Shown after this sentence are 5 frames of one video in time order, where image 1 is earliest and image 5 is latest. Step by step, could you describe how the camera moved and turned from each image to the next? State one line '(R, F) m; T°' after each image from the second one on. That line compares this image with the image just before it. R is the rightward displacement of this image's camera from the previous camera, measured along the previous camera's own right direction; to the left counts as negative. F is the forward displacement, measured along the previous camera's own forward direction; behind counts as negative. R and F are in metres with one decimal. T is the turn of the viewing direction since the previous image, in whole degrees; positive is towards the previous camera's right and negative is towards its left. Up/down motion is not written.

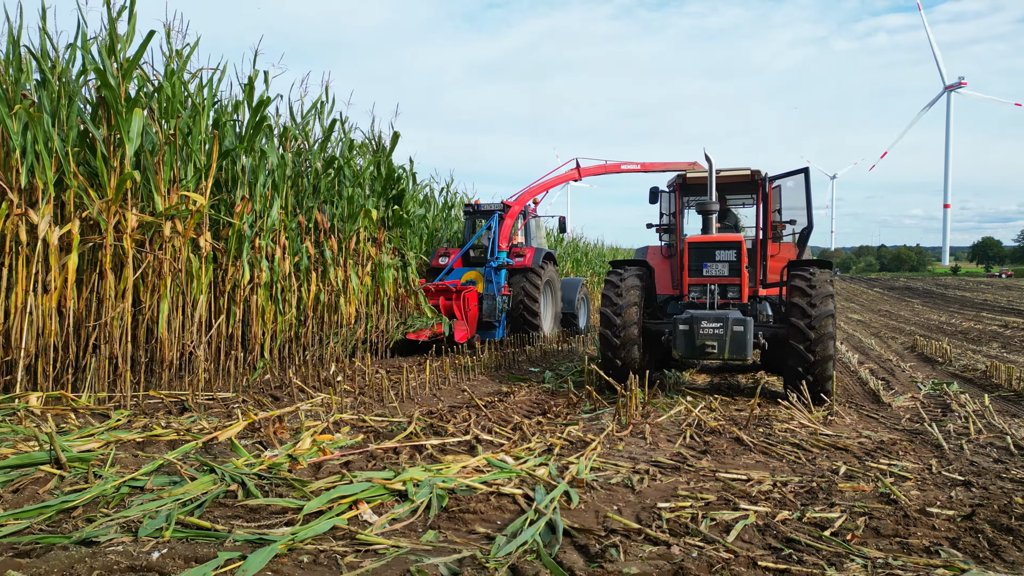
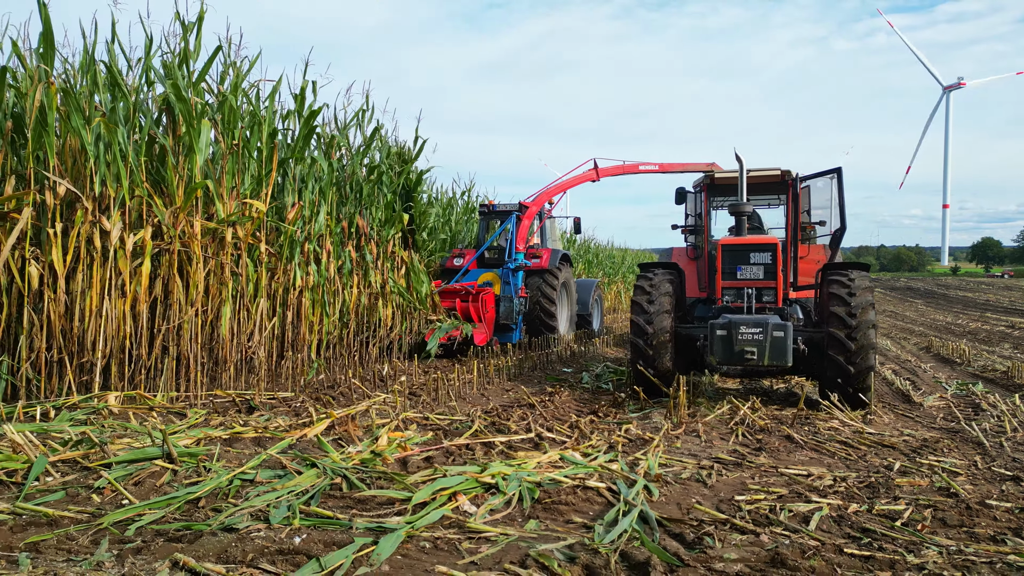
(-0.3, -0.2) m; 0°
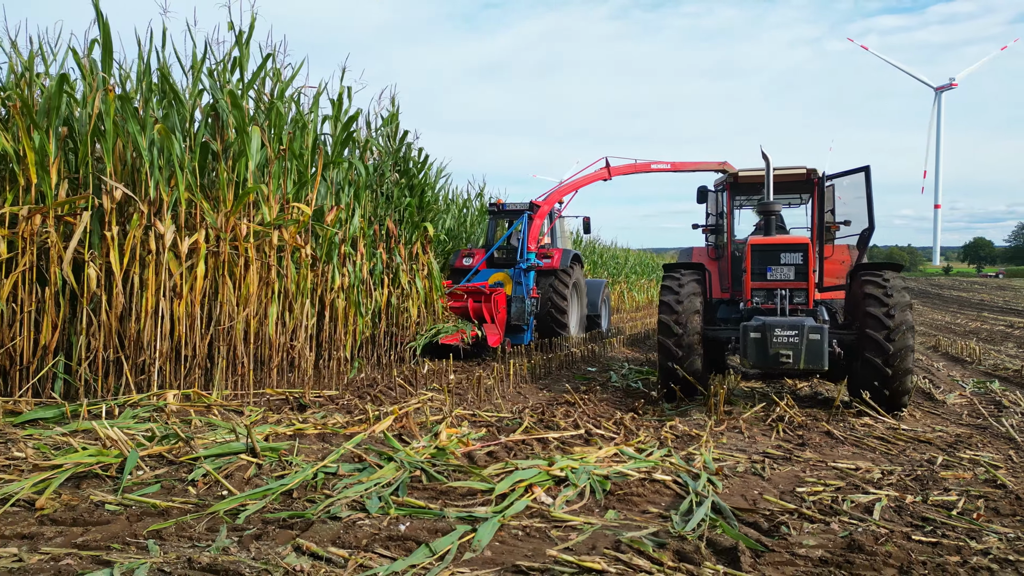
(-0.3, -0.1) m; 0°
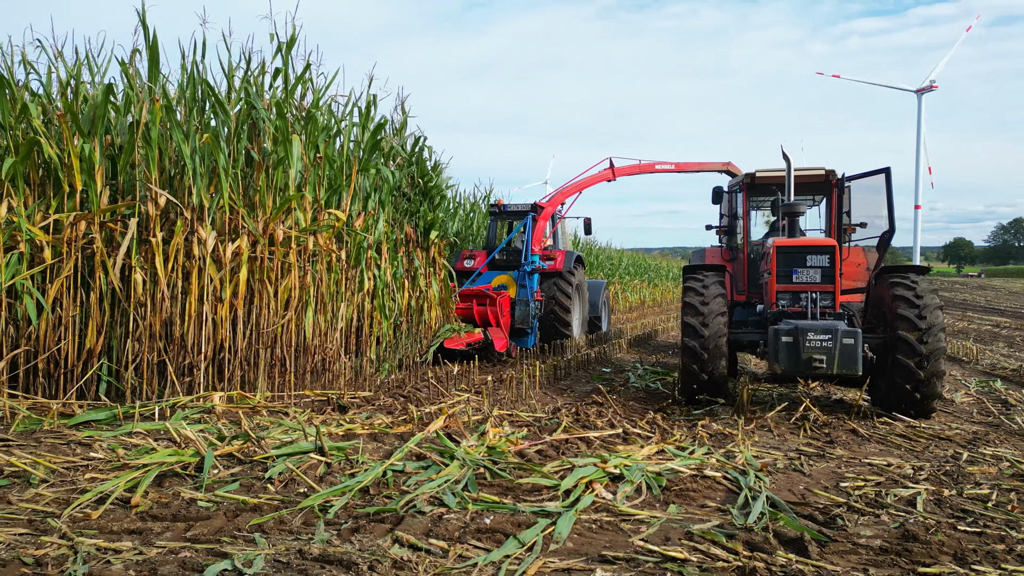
(-0.3, -0.1) m; +1°
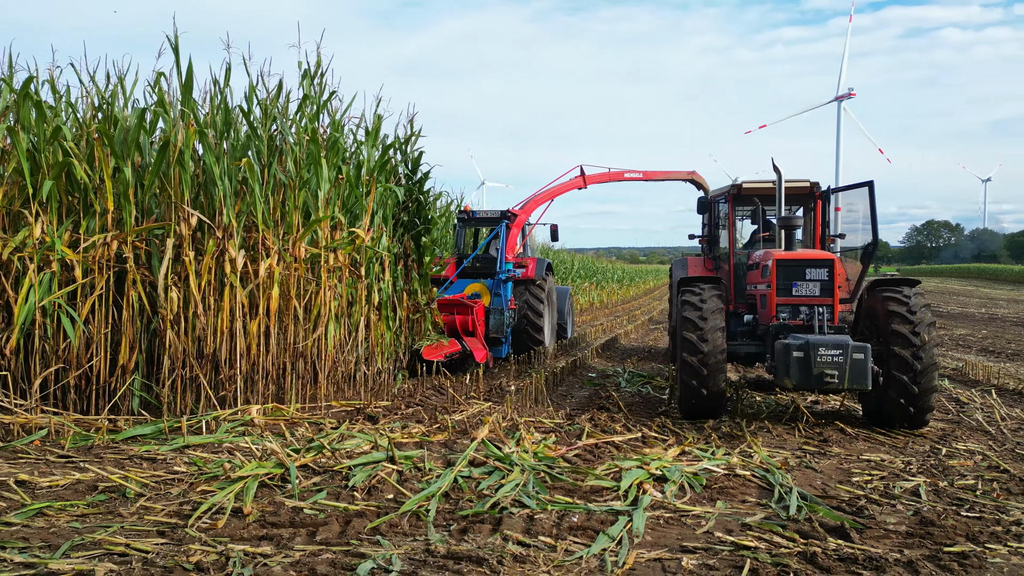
(-0.5, -0.3) m; +5°
